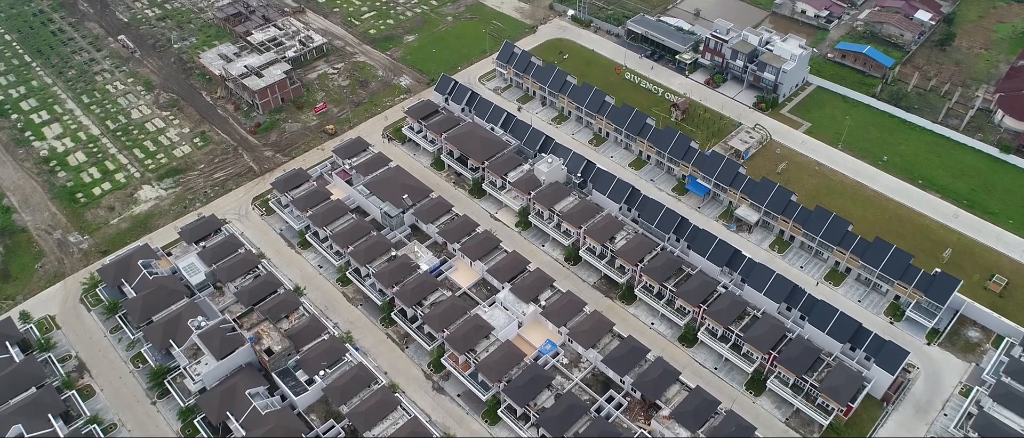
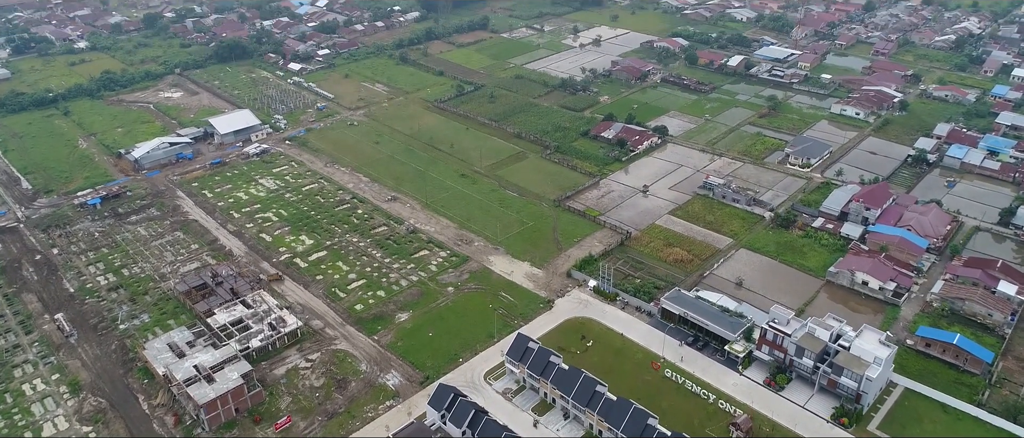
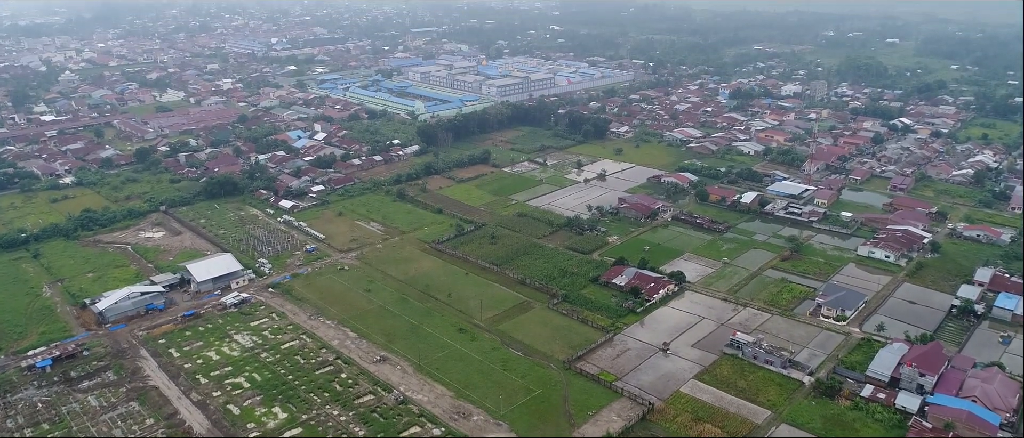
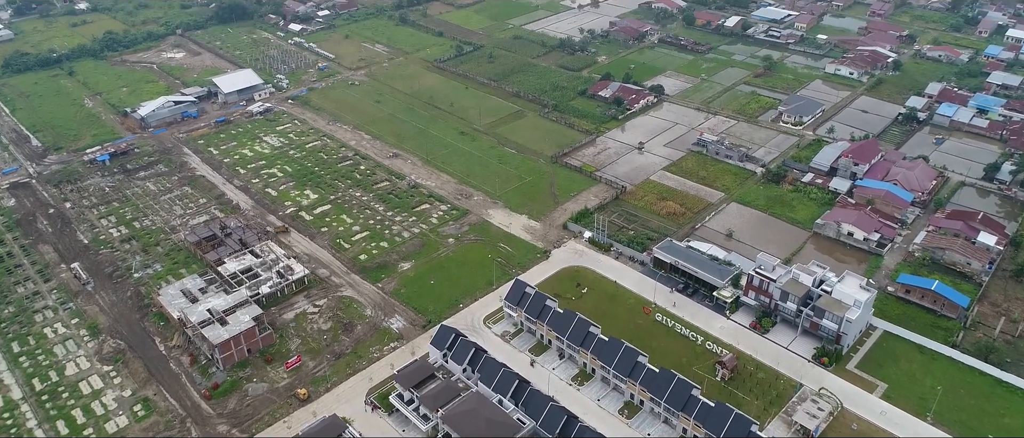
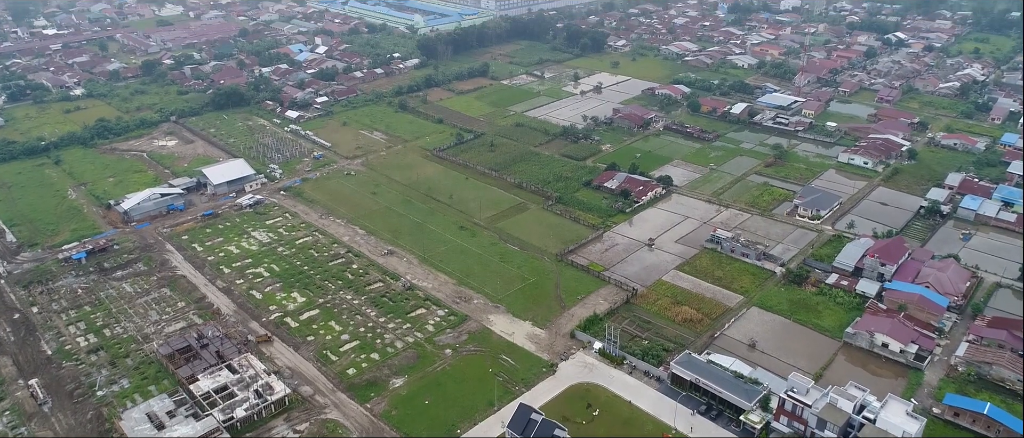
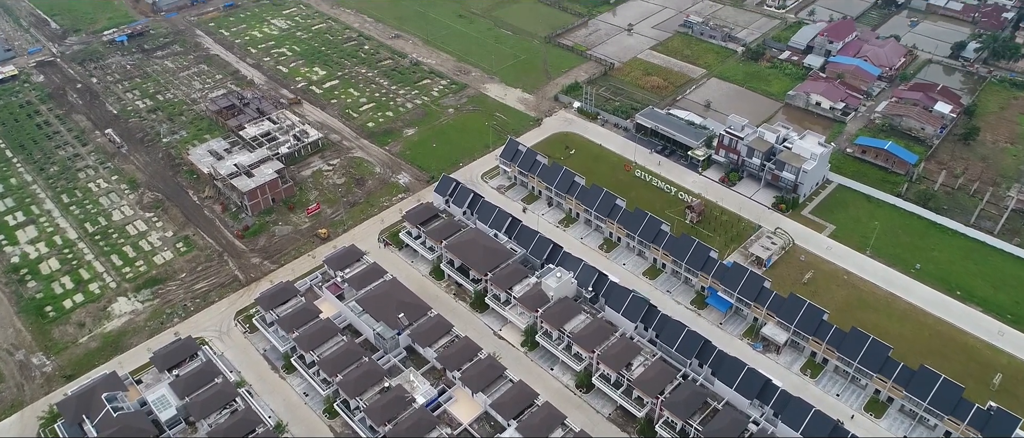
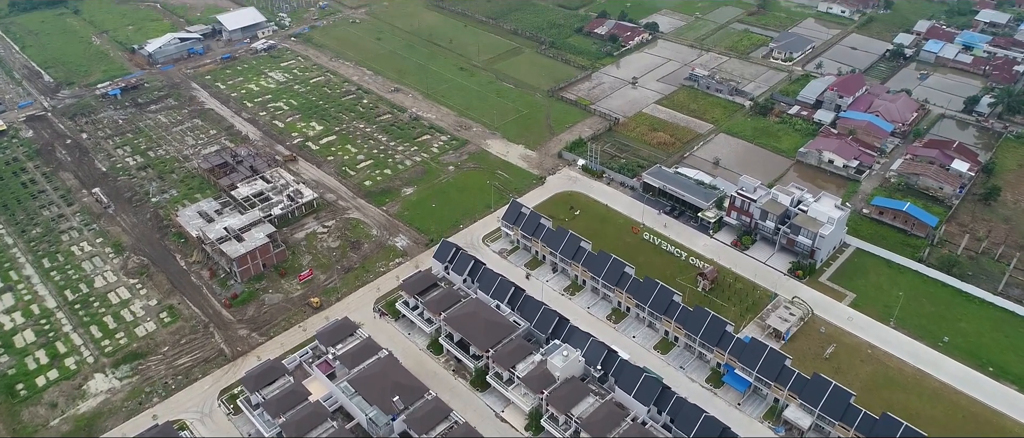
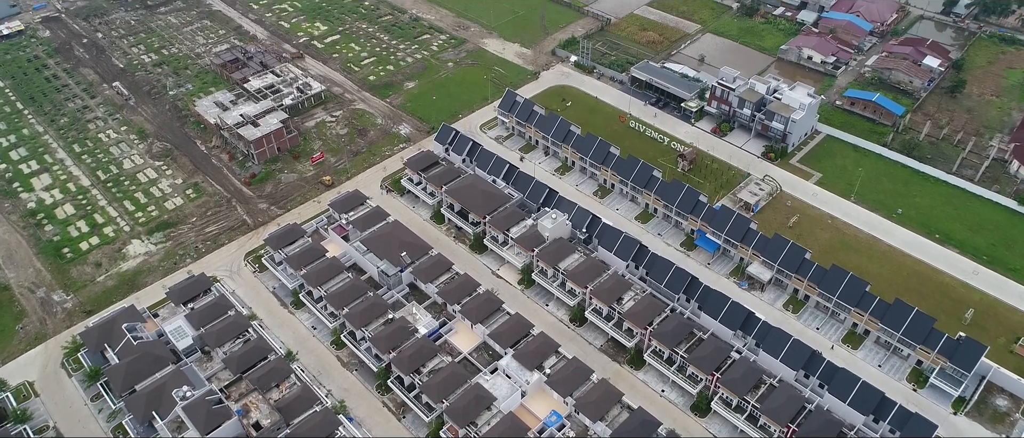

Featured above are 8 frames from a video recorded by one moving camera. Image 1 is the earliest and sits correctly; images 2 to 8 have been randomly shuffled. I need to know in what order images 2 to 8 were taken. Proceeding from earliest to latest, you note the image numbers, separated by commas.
8, 6, 7, 4, 2, 5, 3
